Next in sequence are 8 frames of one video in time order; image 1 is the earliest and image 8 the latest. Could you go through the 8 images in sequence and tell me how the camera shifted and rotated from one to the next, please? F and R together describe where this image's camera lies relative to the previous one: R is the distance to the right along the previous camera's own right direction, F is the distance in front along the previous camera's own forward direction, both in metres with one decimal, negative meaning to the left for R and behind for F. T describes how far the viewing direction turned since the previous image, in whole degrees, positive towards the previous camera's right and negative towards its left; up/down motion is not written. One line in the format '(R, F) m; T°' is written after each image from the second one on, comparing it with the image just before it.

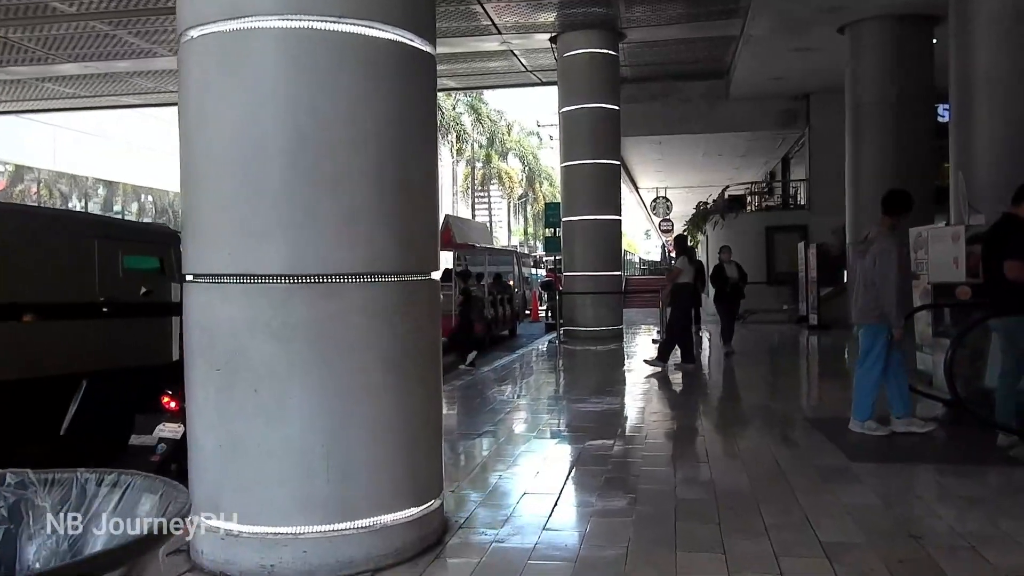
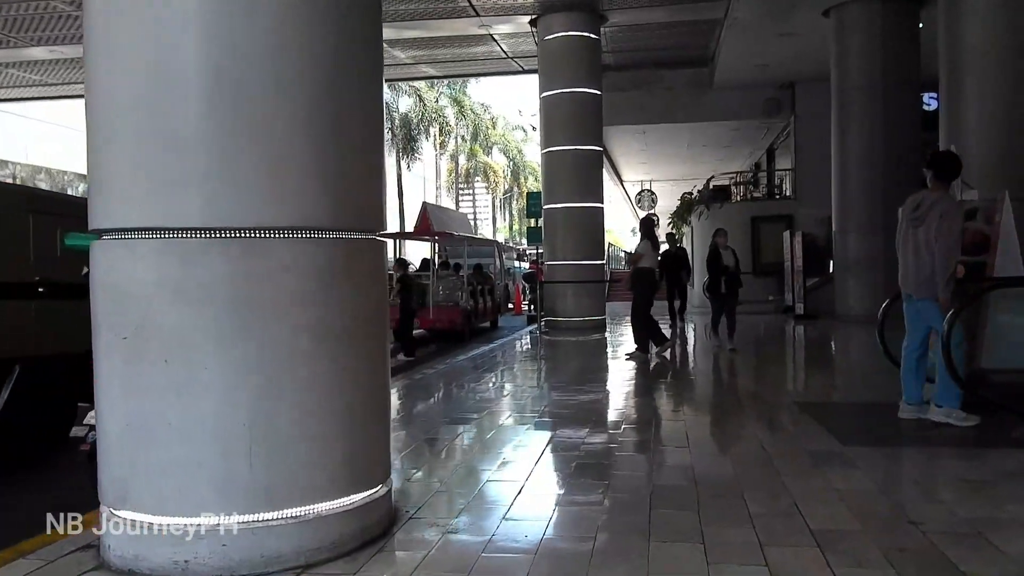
(+0.1, +0.4) m; +1°
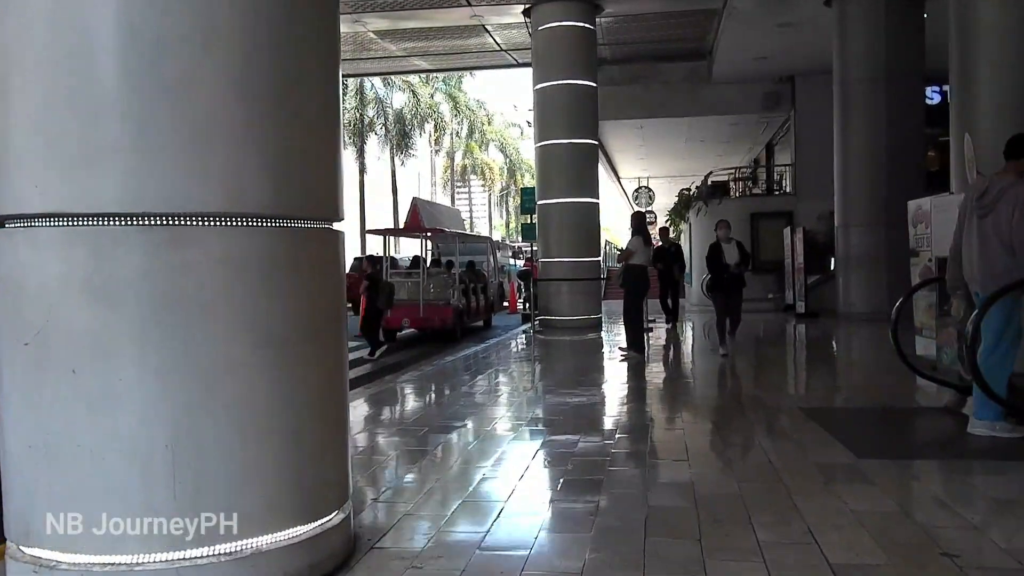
(+0.1, +0.5) m; 0°
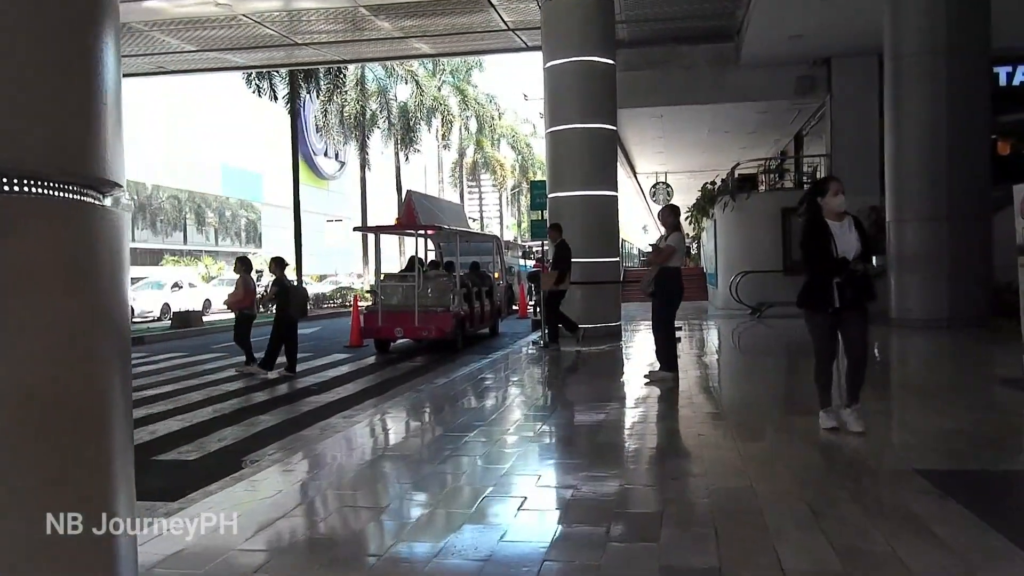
(+0.1, +1.8) m; -1°
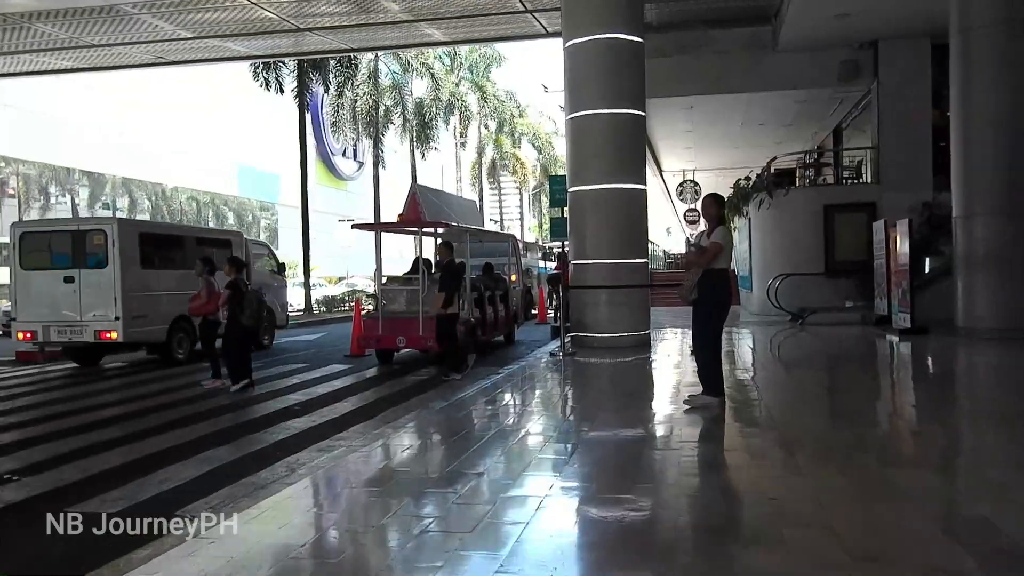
(+0.1, +1.4) m; -2°
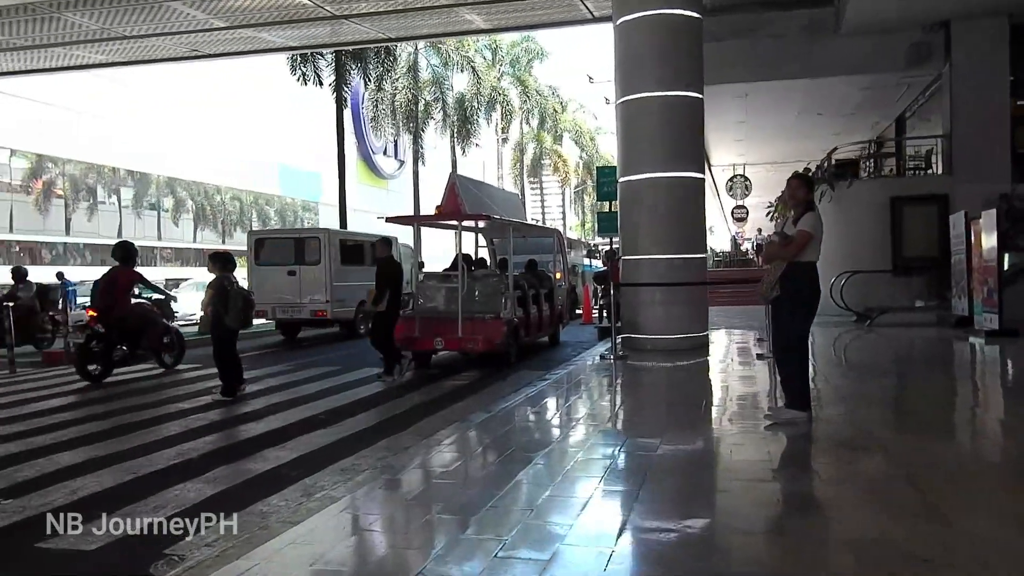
(-0.1, +0.9) m; -3°
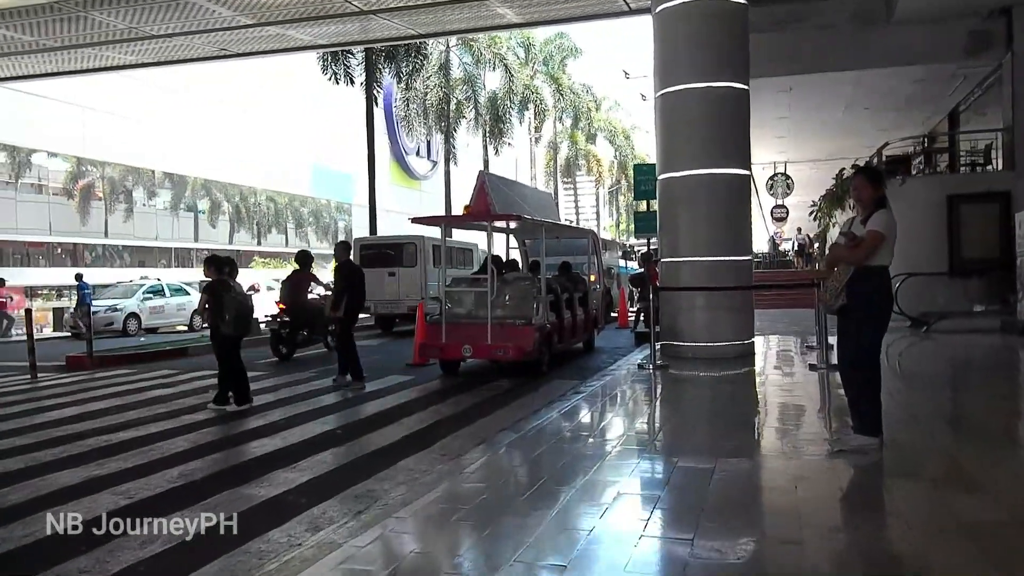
(0.0, +0.6) m; -2°
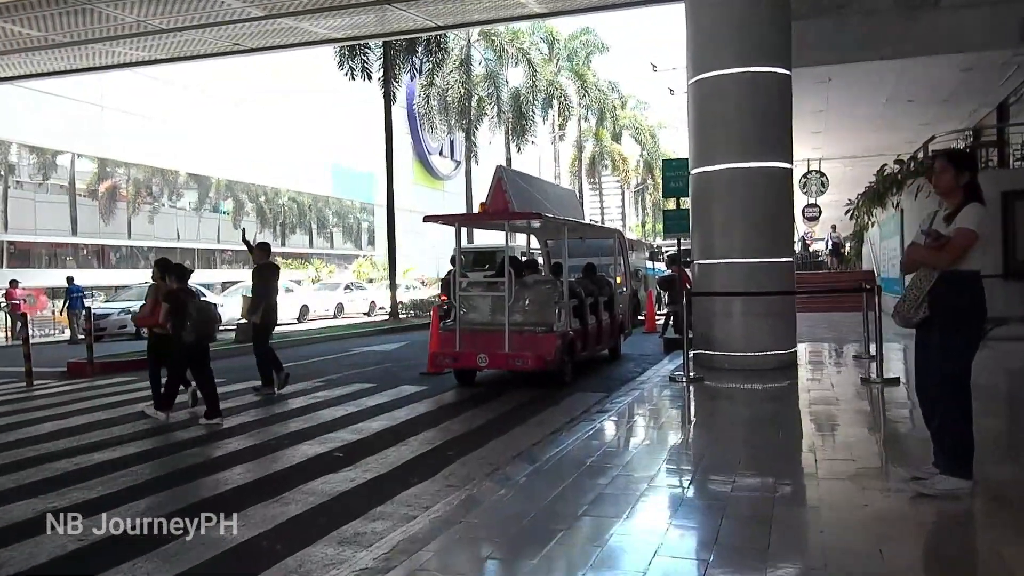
(+0.1, +0.8) m; -2°
